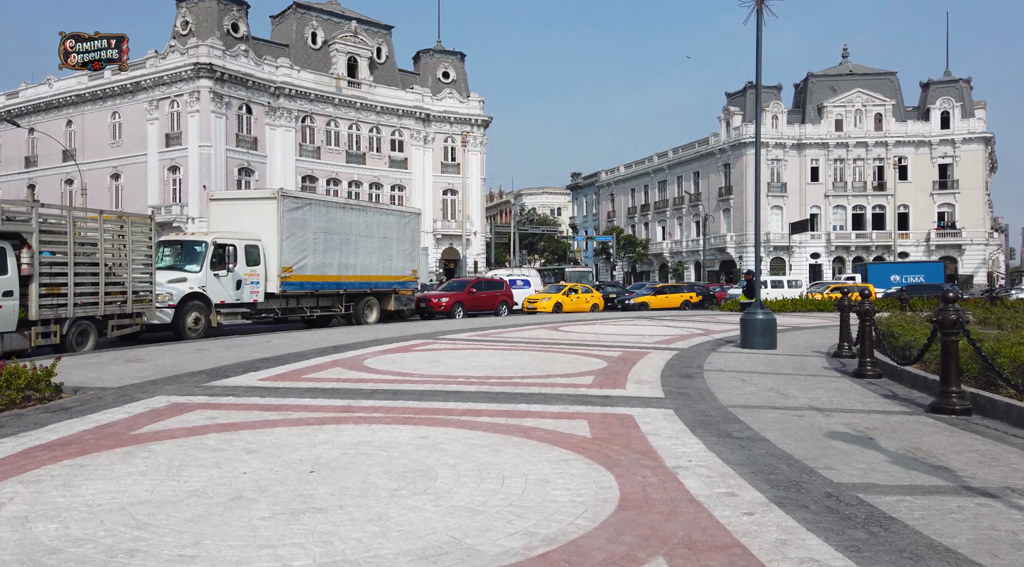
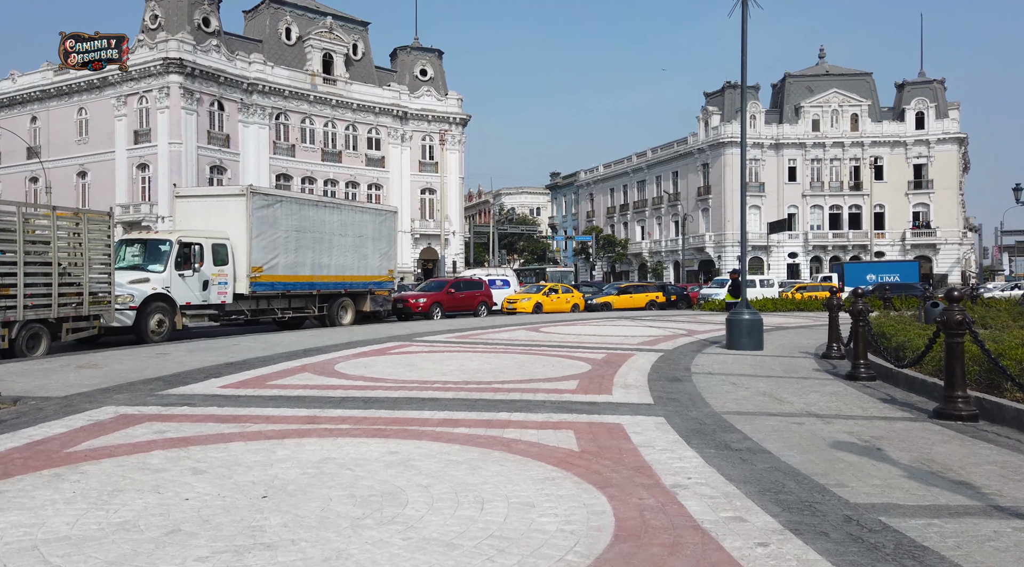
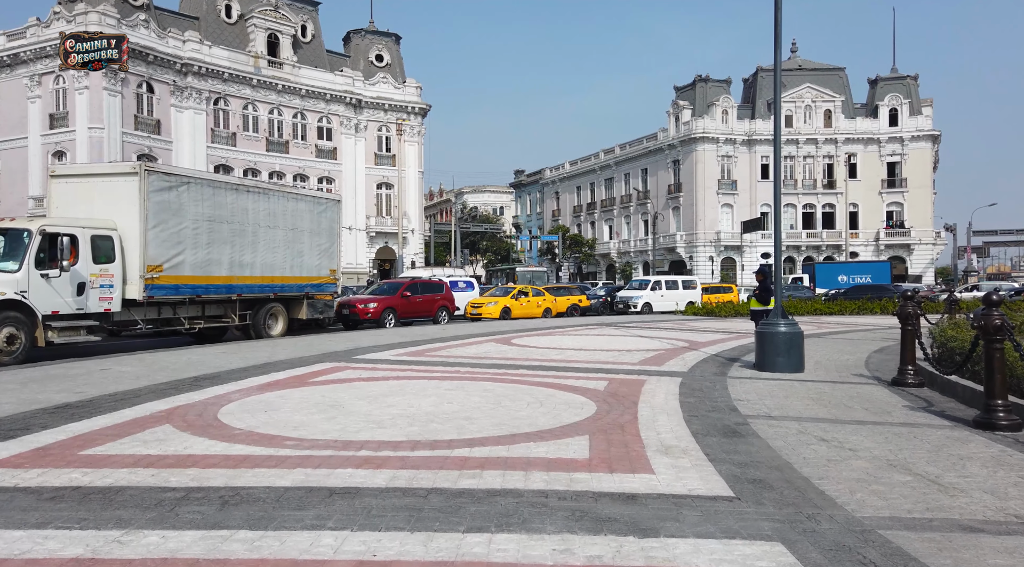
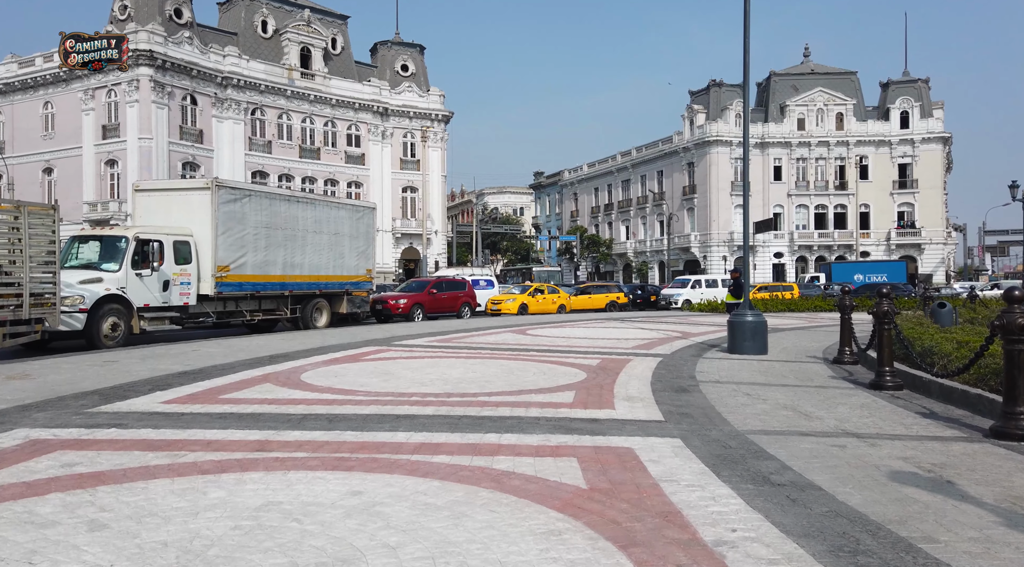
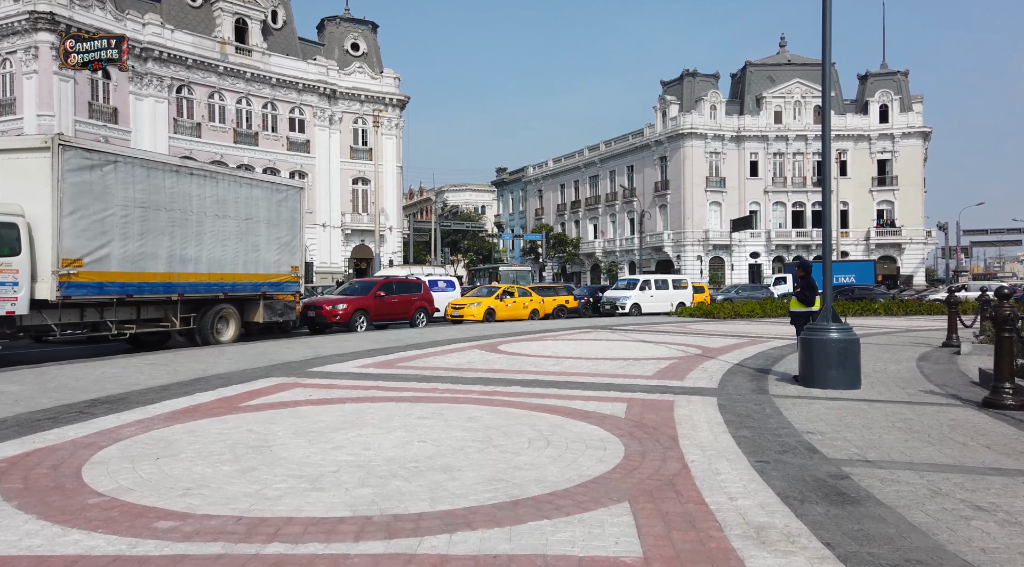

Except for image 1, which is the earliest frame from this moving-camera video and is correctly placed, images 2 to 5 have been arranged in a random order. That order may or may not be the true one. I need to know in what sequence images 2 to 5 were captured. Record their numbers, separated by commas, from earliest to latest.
2, 4, 3, 5
